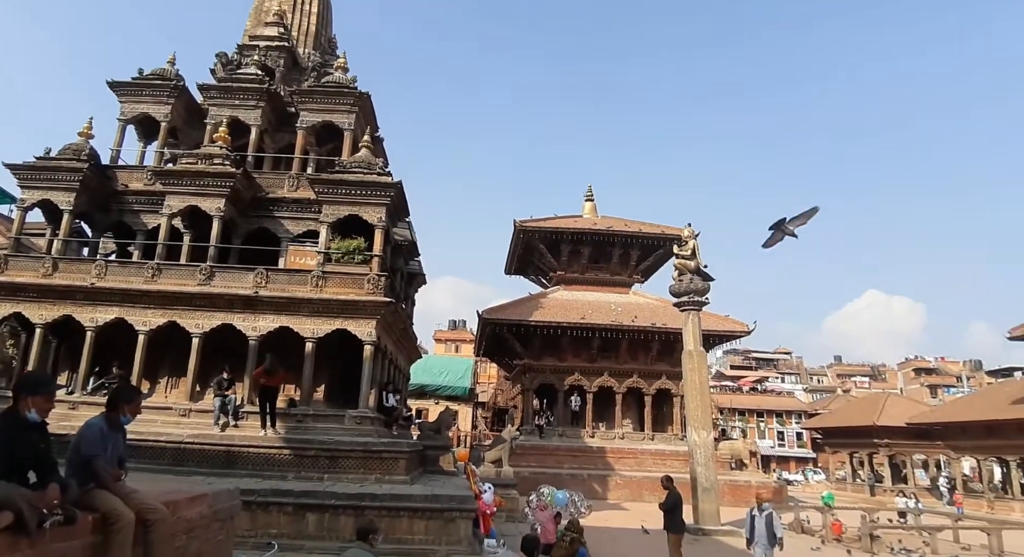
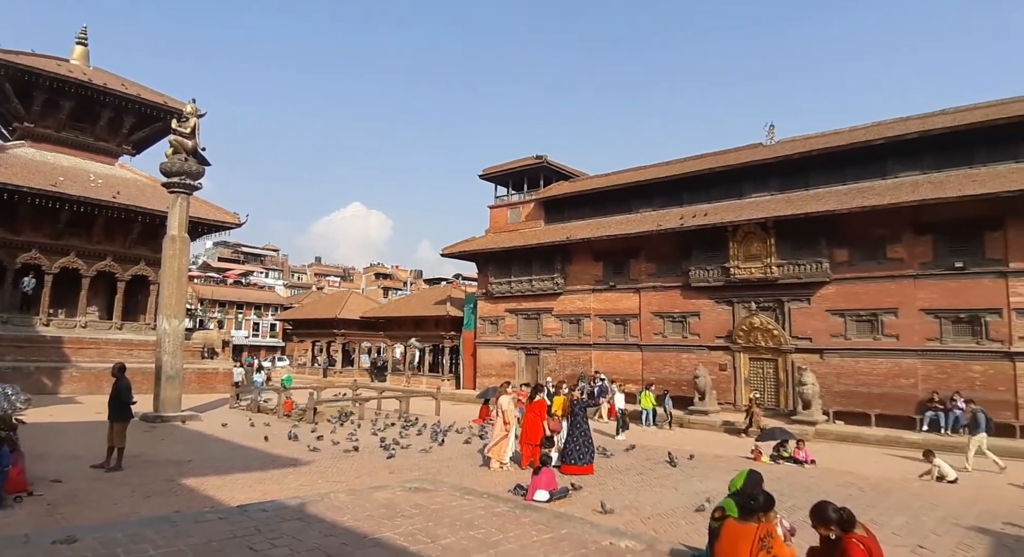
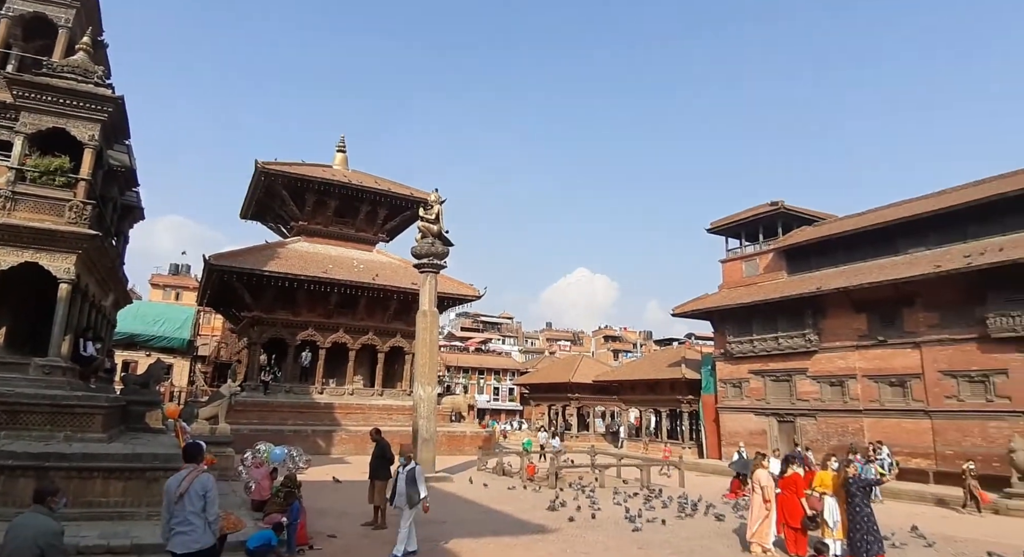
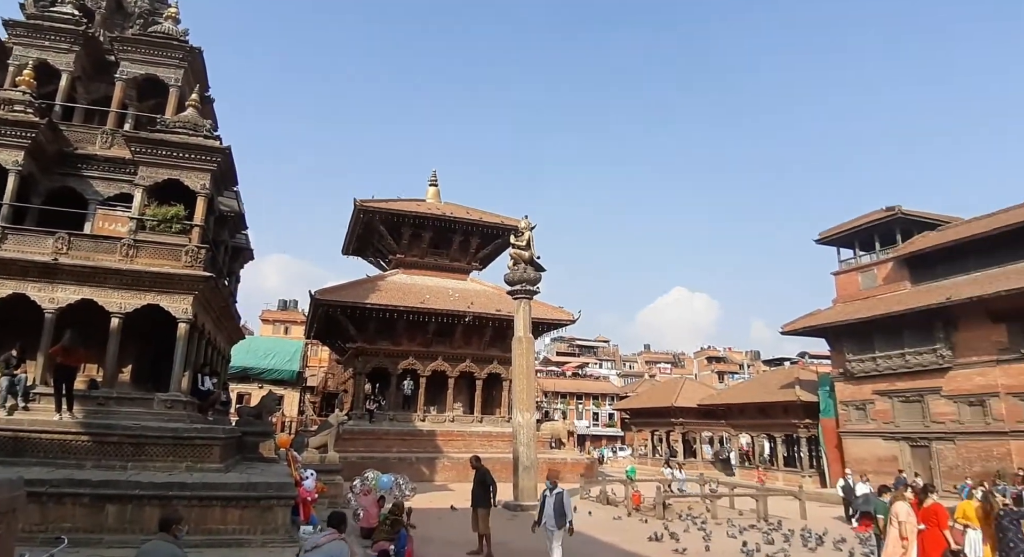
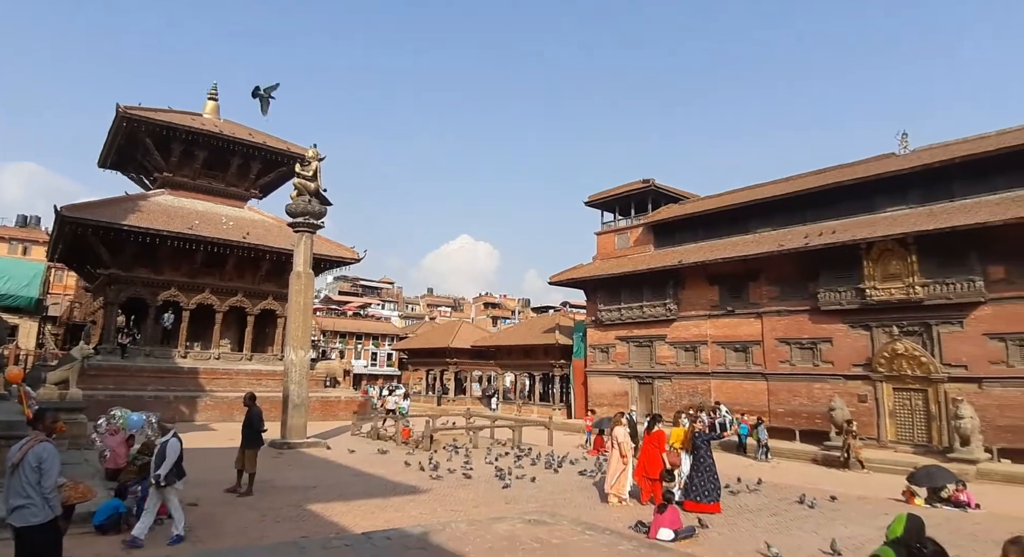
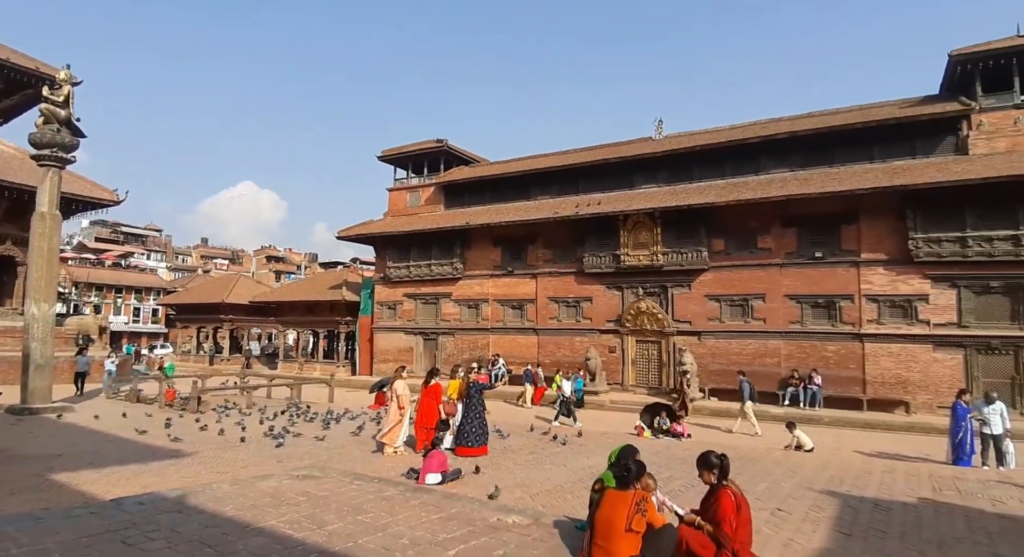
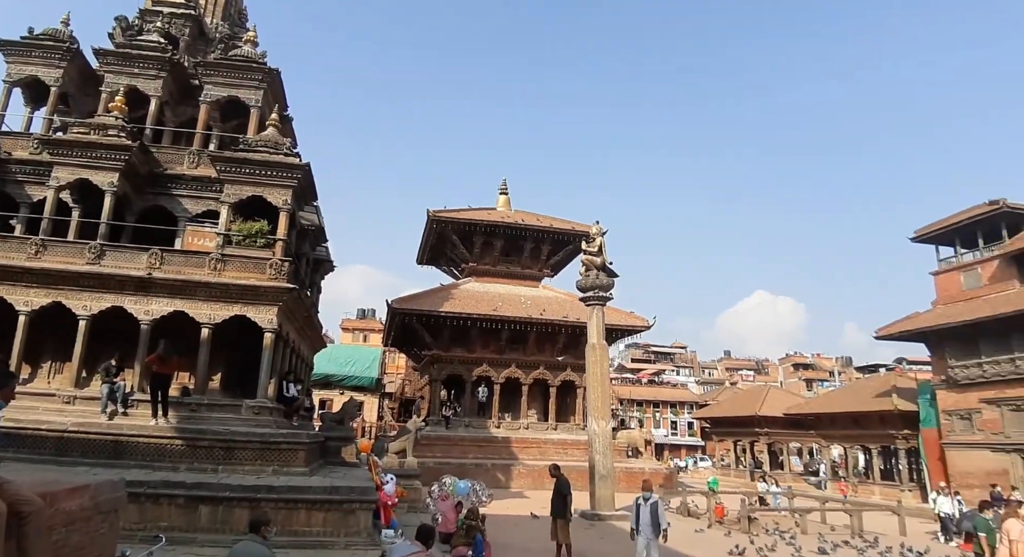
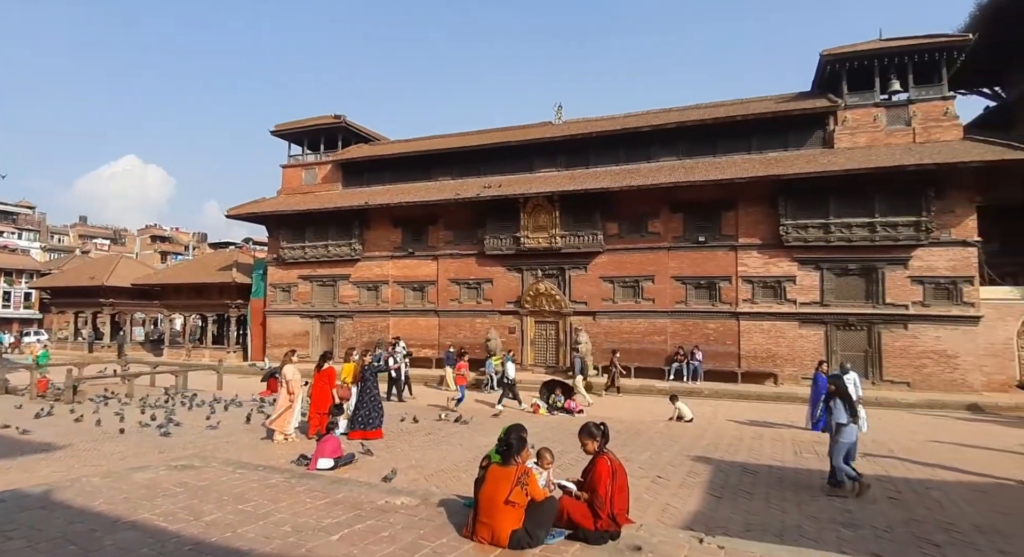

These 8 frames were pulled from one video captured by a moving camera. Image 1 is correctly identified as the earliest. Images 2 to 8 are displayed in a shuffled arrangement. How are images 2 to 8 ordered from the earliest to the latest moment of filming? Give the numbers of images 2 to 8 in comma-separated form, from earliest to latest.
7, 4, 3, 5, 2, 6, 8
